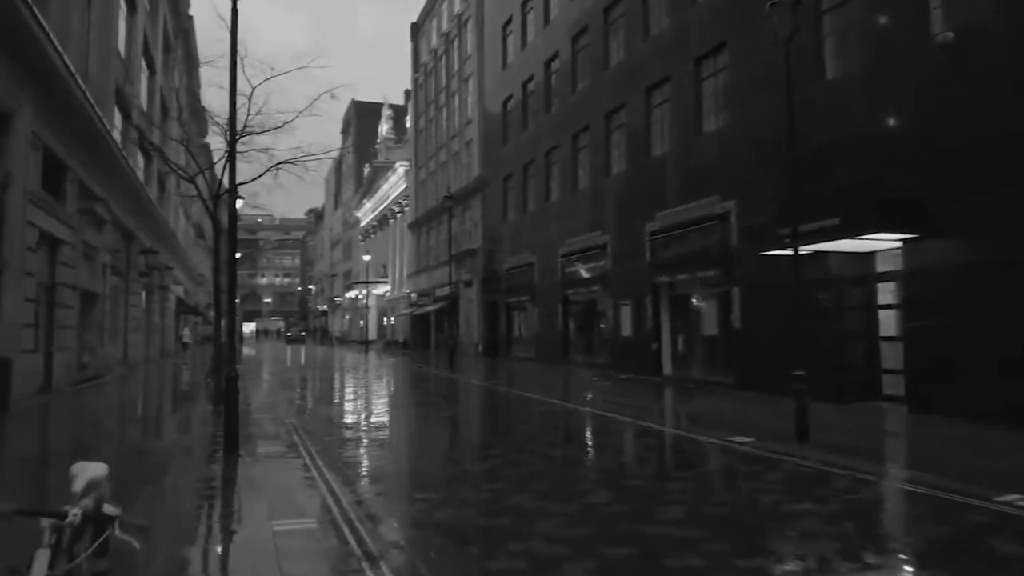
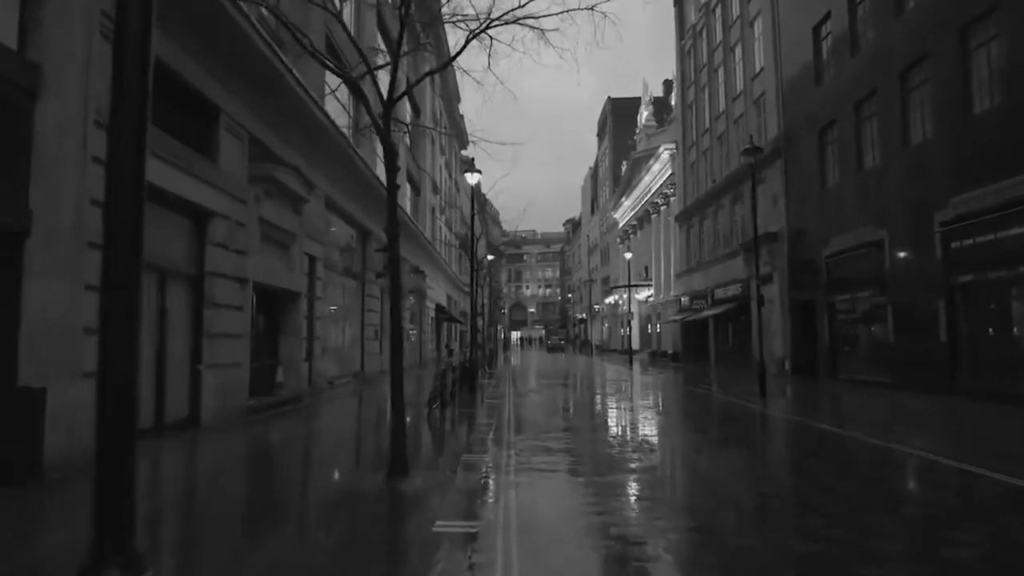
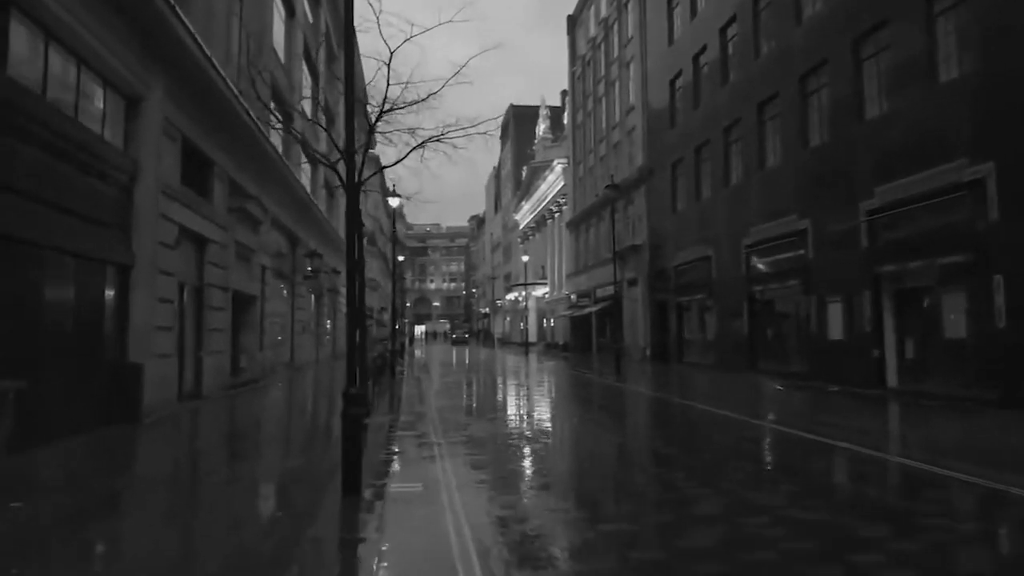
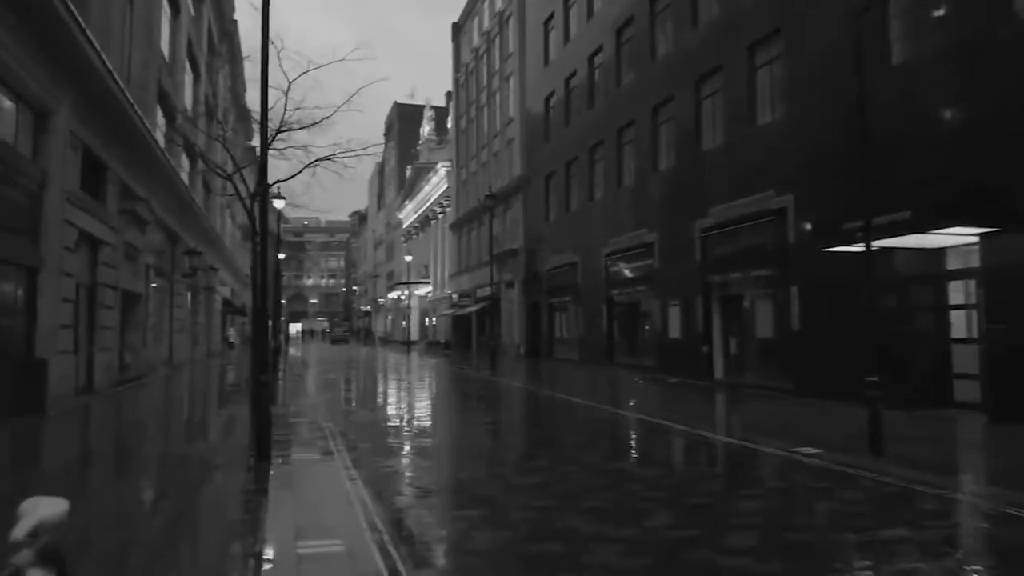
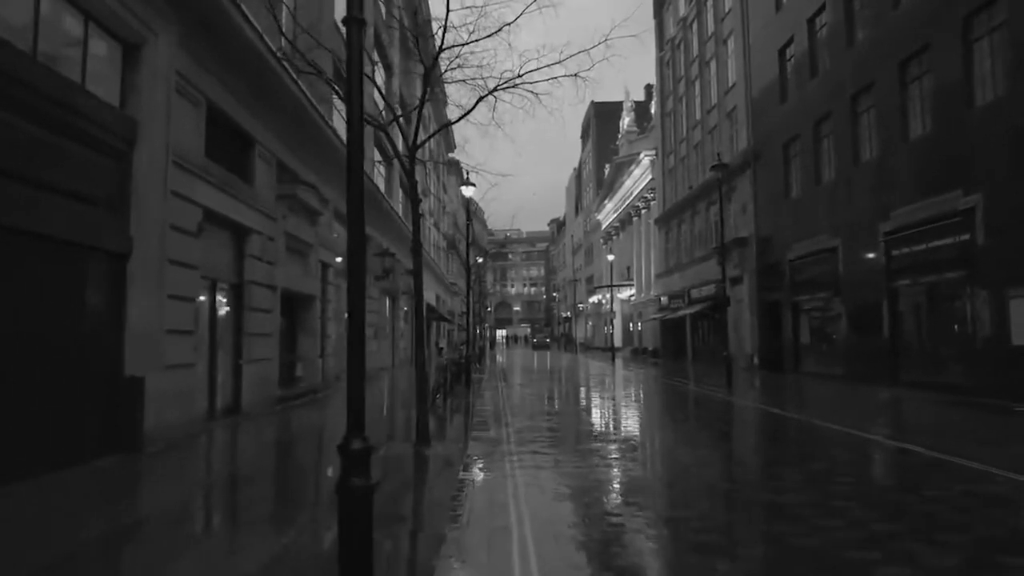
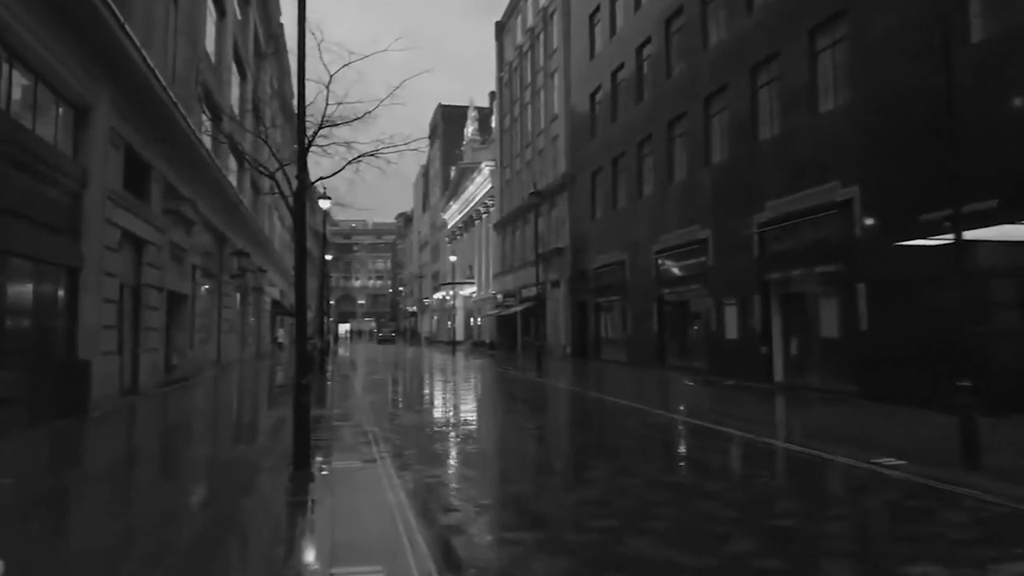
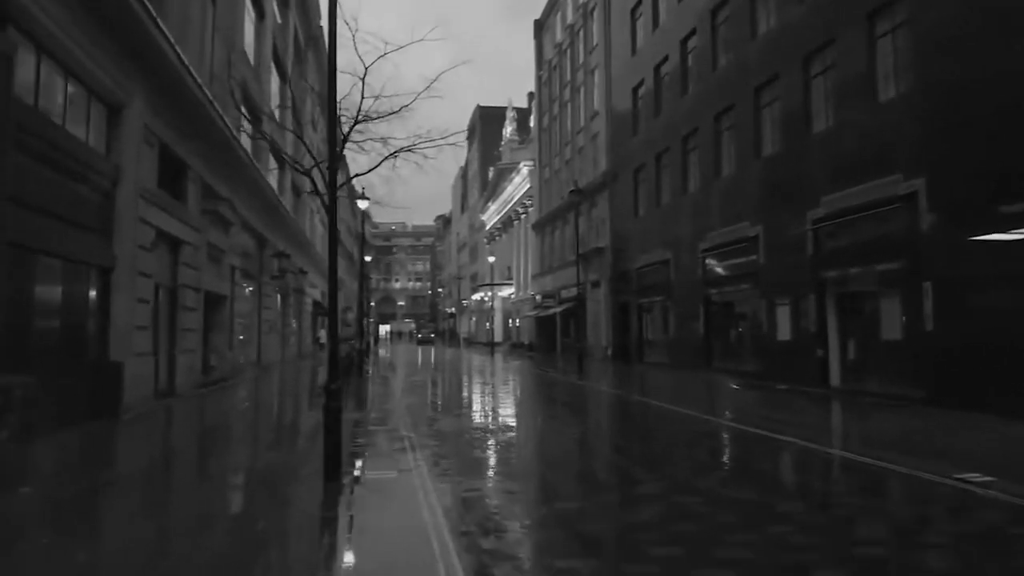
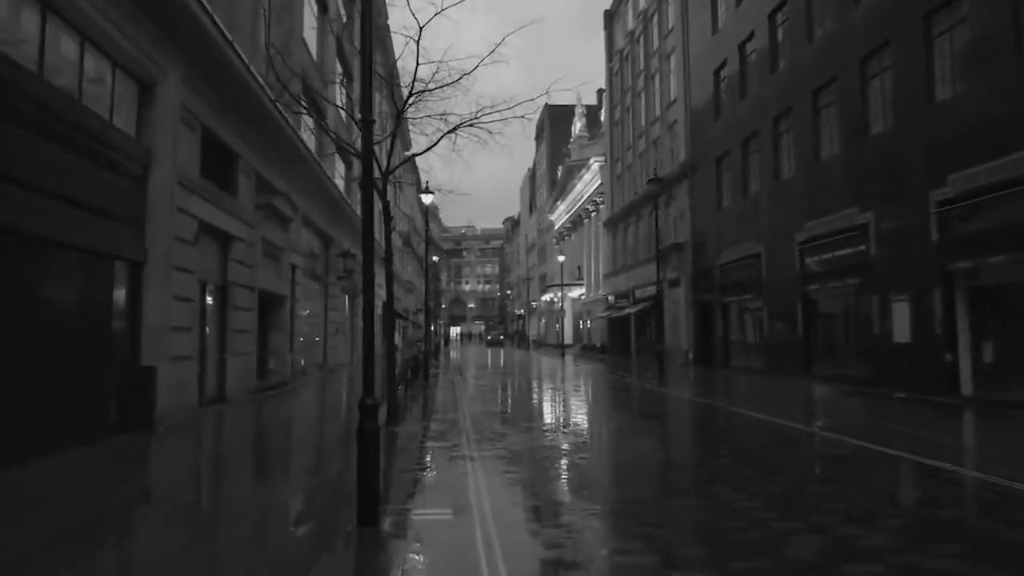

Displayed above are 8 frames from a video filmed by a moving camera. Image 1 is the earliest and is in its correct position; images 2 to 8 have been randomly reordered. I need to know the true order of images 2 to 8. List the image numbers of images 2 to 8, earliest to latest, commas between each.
4, 6, 7, 3, 8, 5, 2
